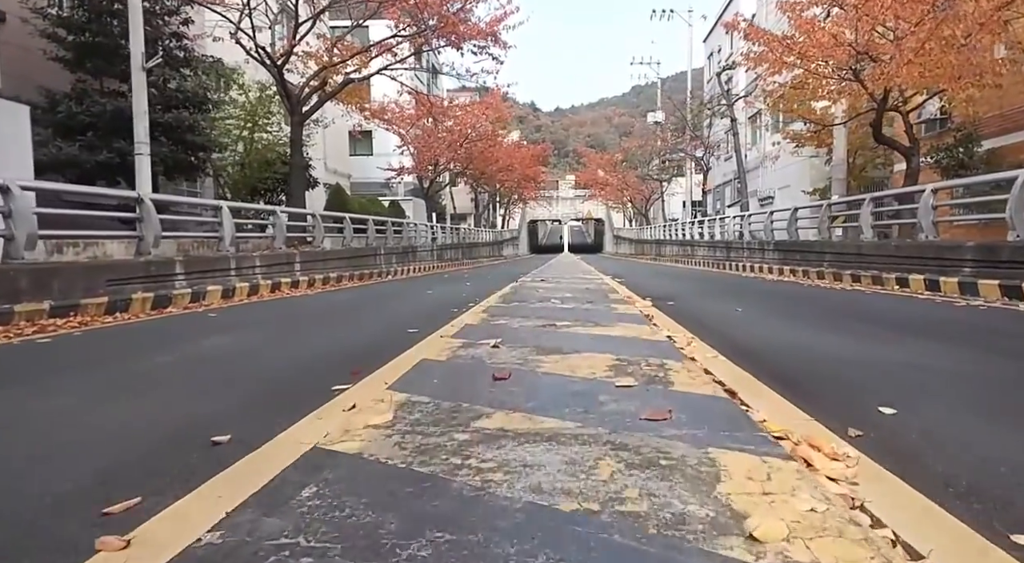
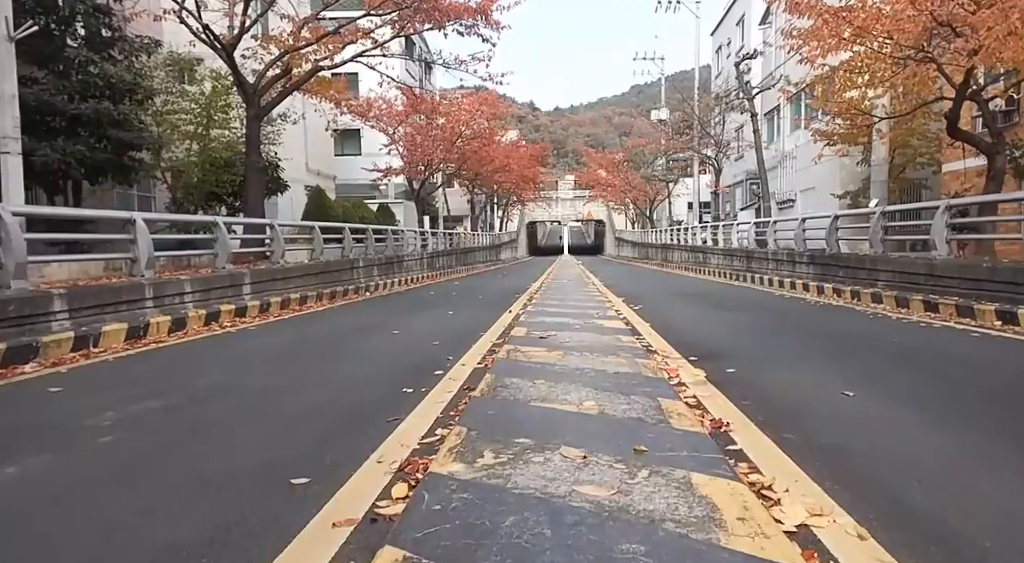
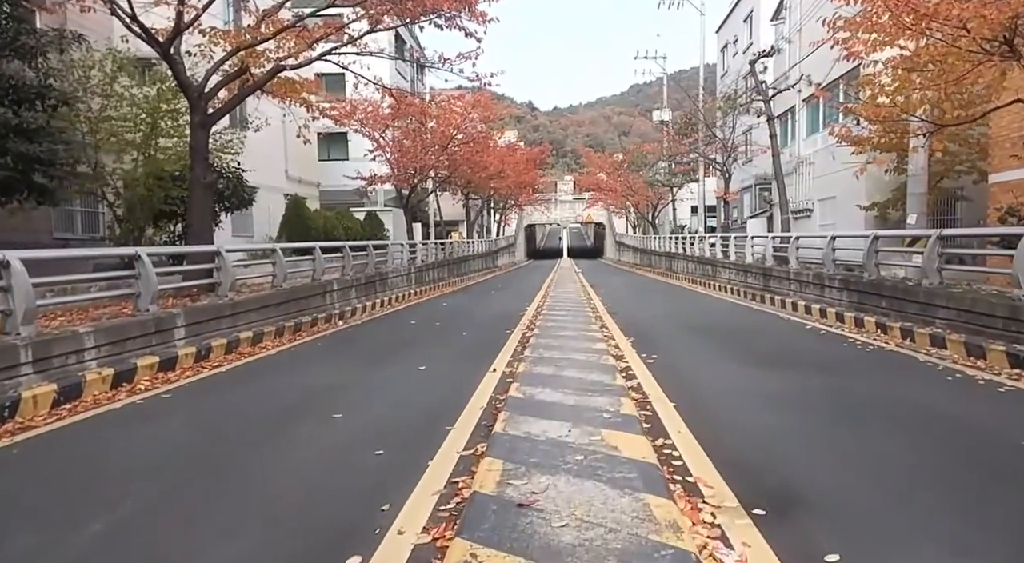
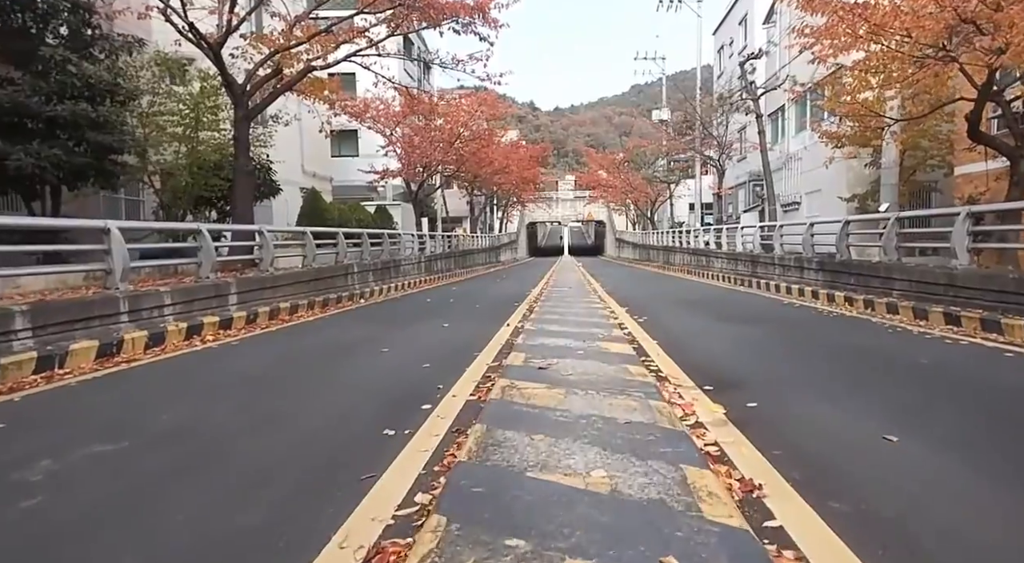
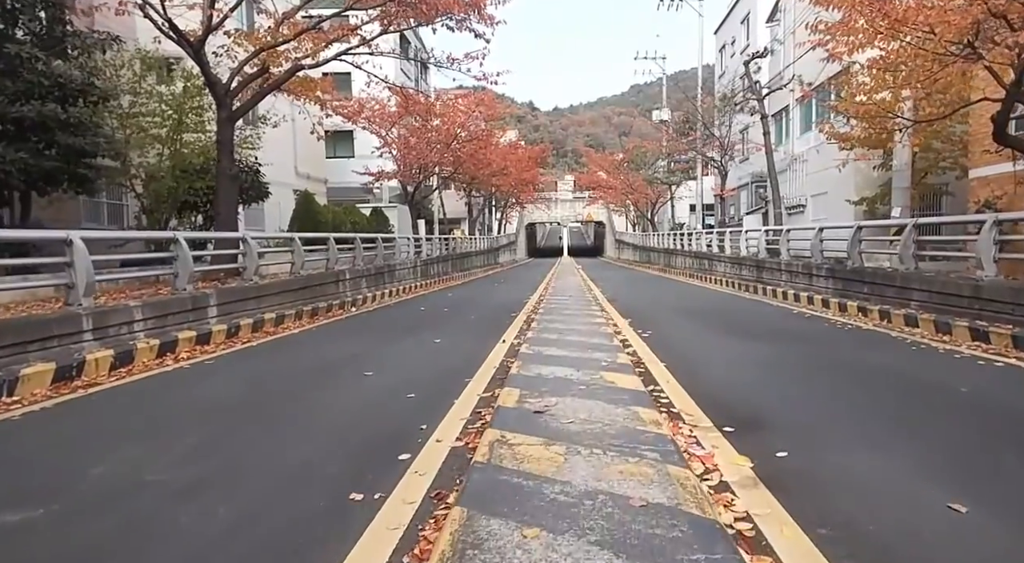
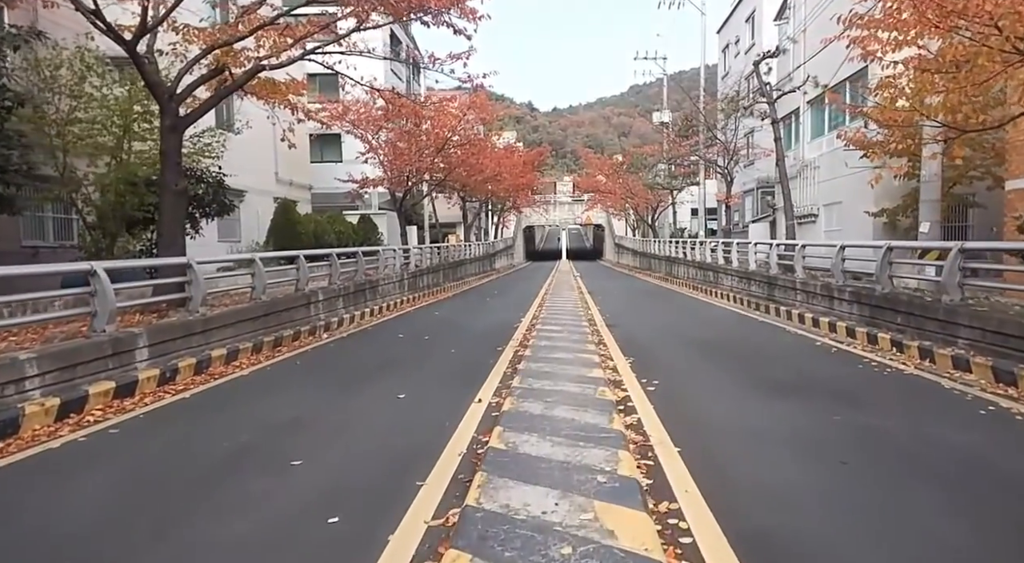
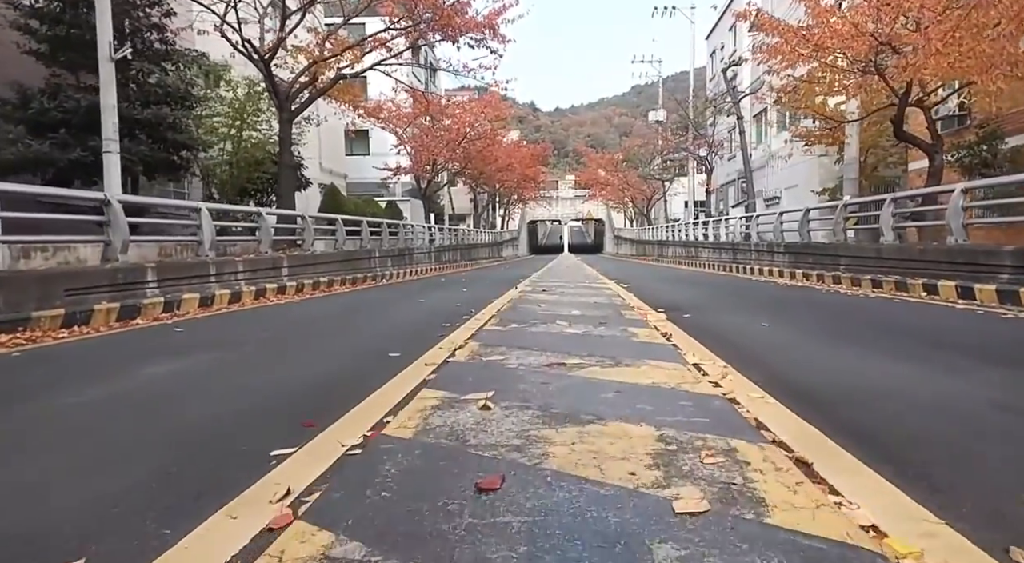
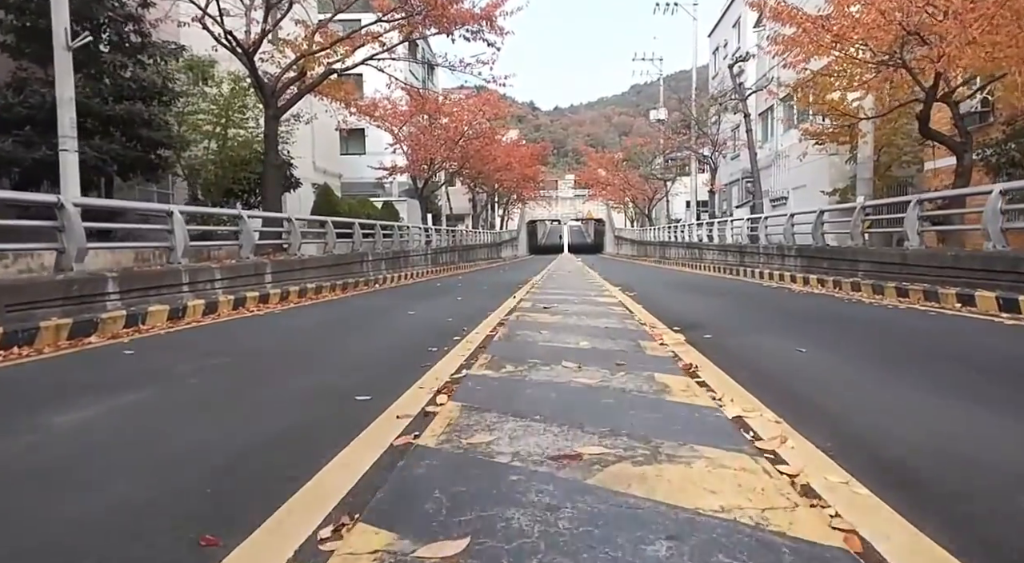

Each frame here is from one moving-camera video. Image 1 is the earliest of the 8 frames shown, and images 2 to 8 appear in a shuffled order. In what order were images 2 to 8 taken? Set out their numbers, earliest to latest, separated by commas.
7, 8, 2, 4, 5, 3, 6
